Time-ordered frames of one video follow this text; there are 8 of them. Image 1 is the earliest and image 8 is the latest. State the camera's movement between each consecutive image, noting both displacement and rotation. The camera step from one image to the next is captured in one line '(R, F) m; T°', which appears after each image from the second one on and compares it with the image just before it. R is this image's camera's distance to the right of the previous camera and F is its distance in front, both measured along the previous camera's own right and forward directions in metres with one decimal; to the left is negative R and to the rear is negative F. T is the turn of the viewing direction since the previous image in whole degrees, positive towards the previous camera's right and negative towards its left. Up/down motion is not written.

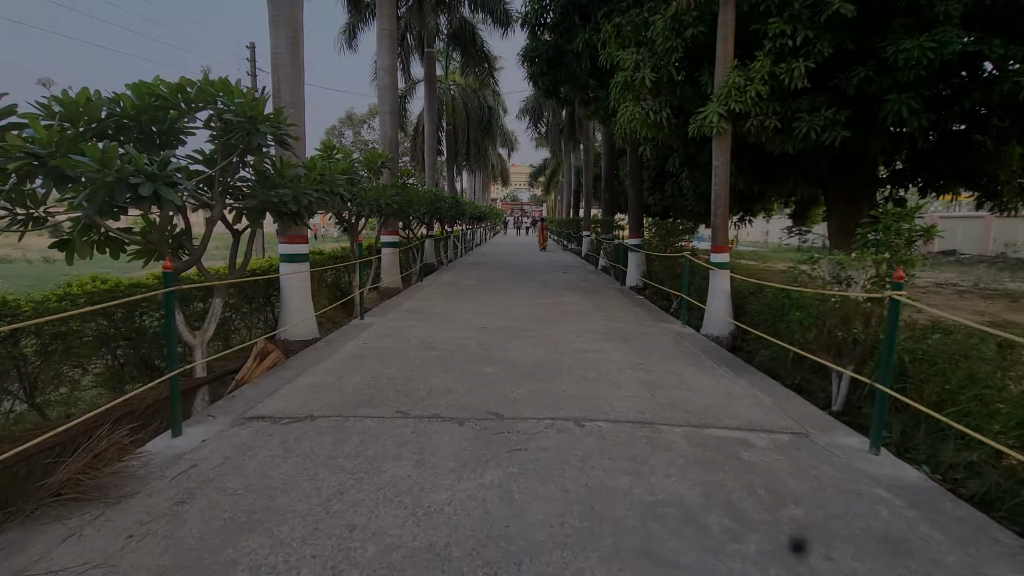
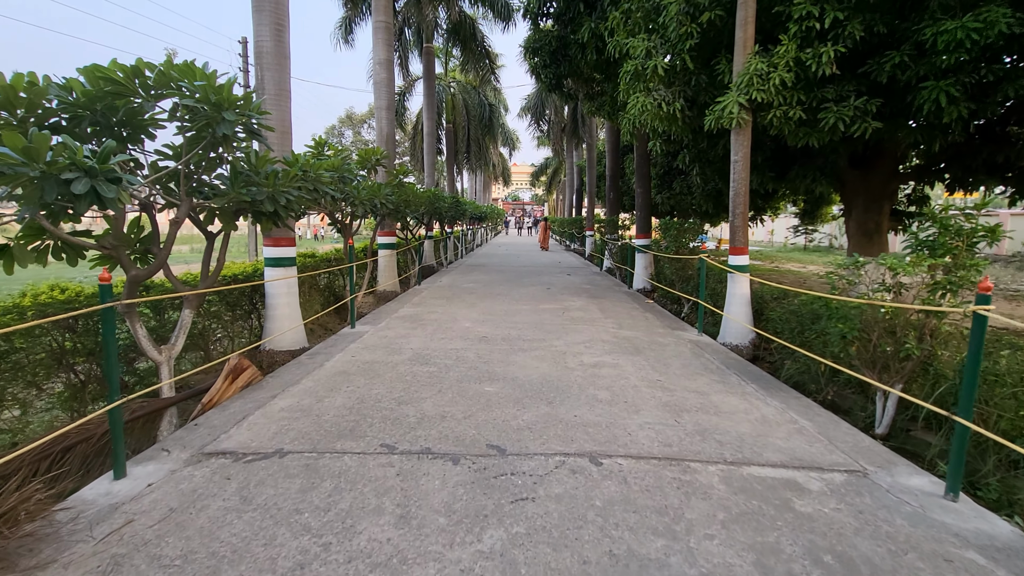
(0.0, +0.5) m; 0°
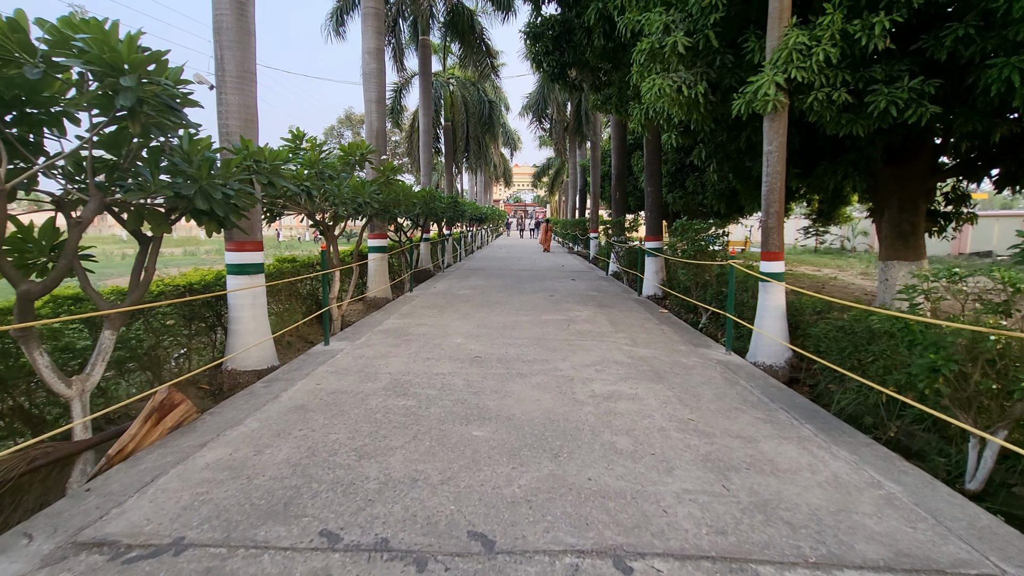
(0.0, +0.8) m; 0°
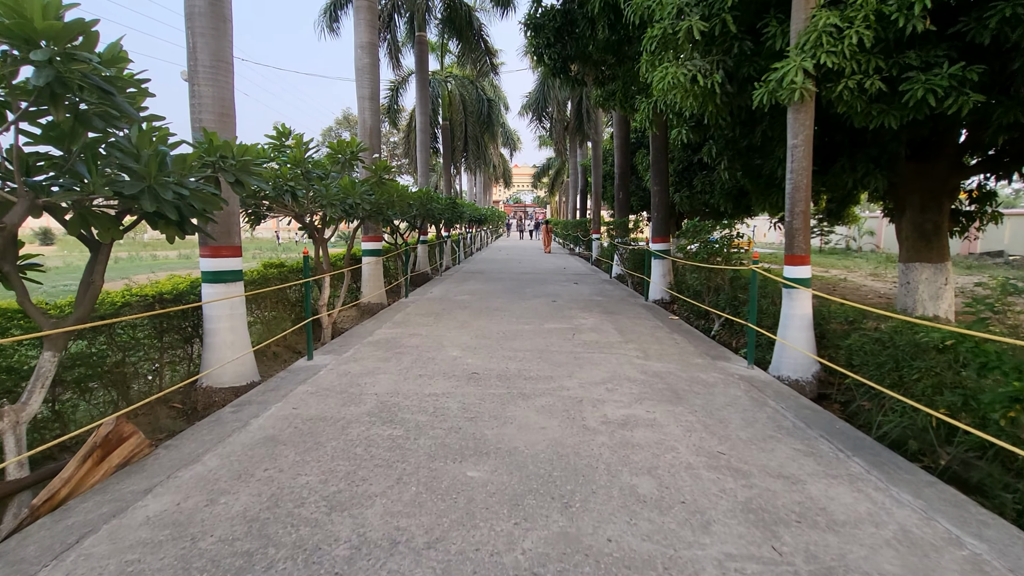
(0.0, +0.5) m; 0°
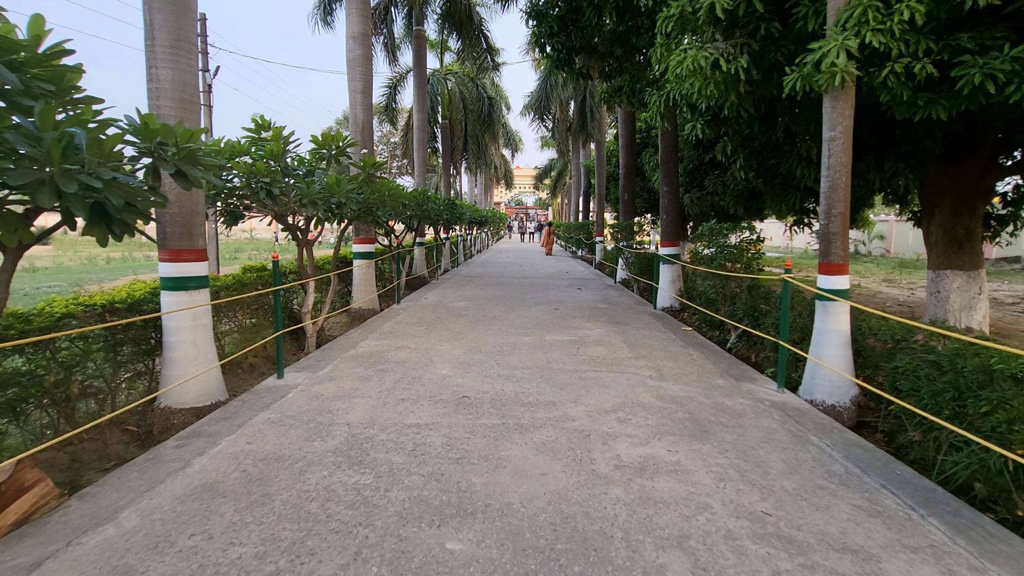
(0.0, +0.6) m; 0°
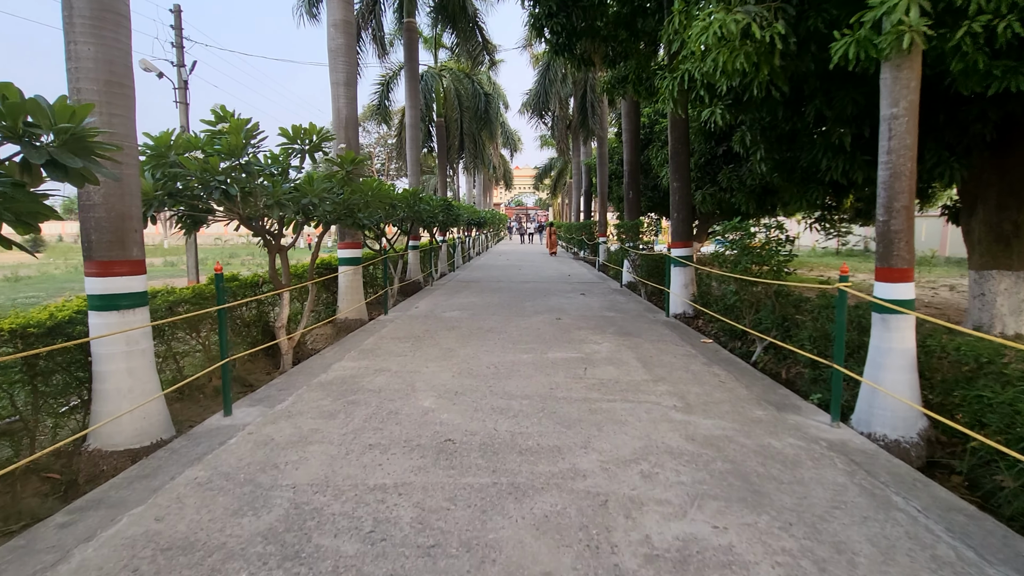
(0.0, +0.7) m; 0°
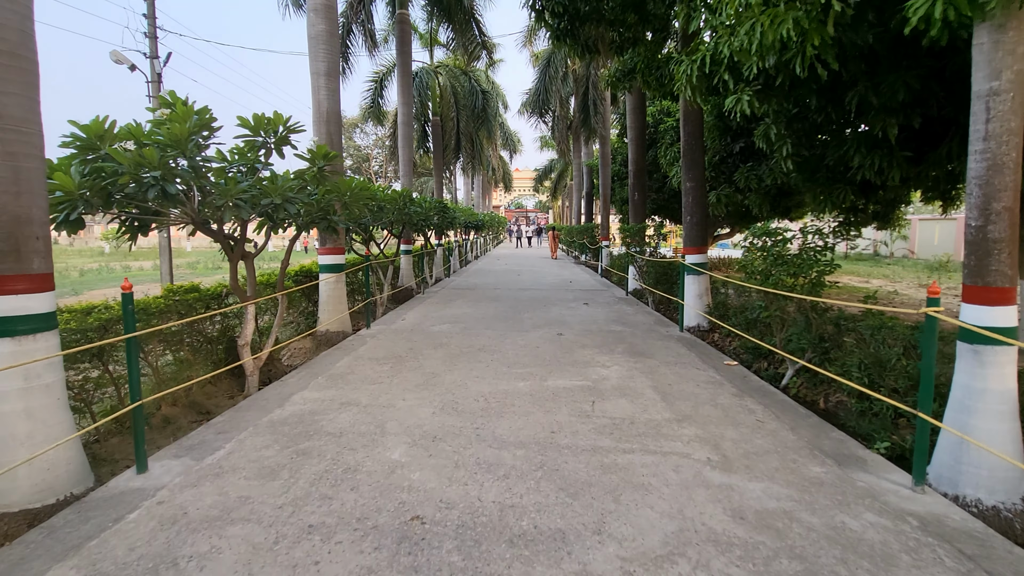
(0.0, +0.7) m; 0°
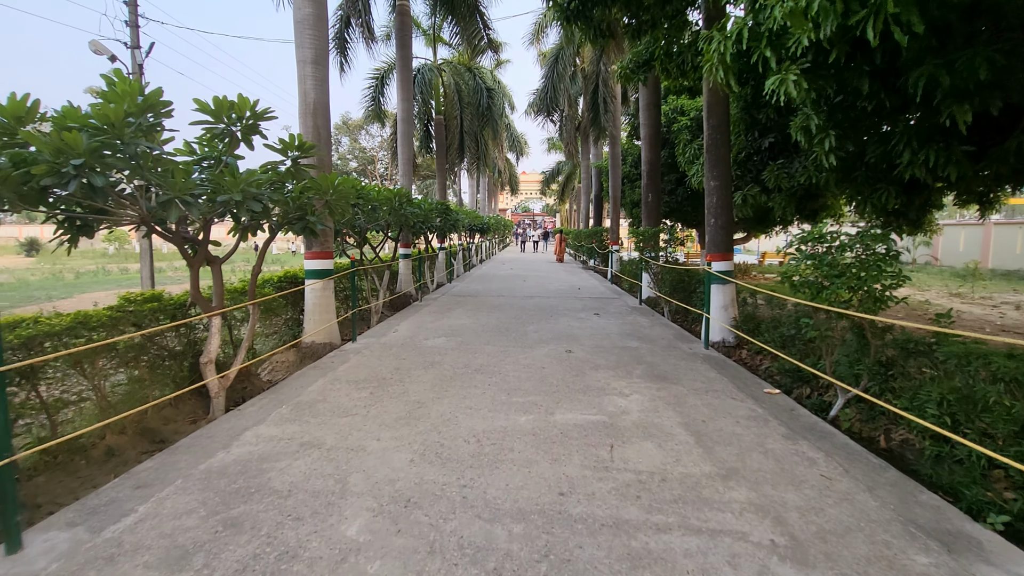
(0.0, +0.7) m; -1°
